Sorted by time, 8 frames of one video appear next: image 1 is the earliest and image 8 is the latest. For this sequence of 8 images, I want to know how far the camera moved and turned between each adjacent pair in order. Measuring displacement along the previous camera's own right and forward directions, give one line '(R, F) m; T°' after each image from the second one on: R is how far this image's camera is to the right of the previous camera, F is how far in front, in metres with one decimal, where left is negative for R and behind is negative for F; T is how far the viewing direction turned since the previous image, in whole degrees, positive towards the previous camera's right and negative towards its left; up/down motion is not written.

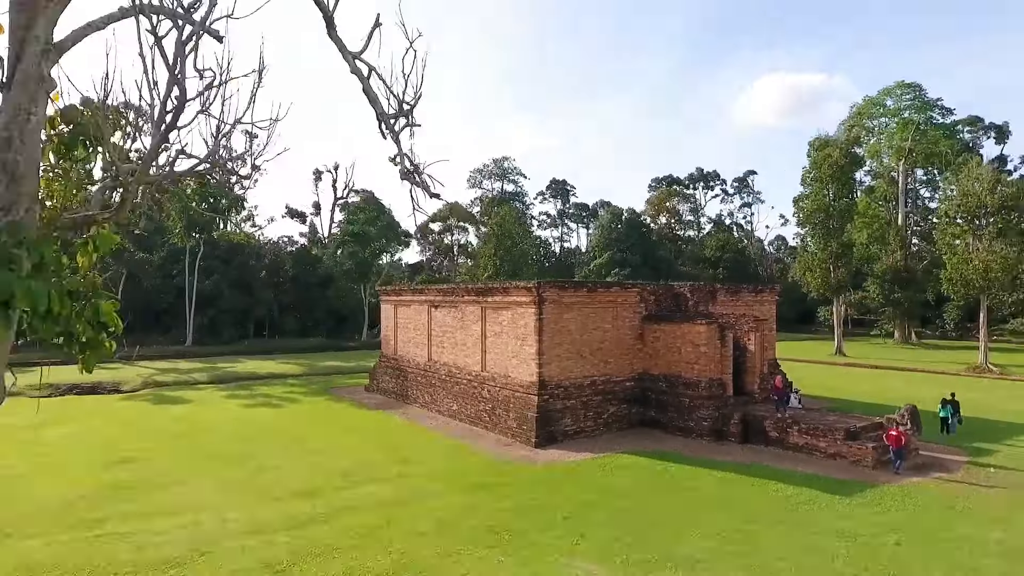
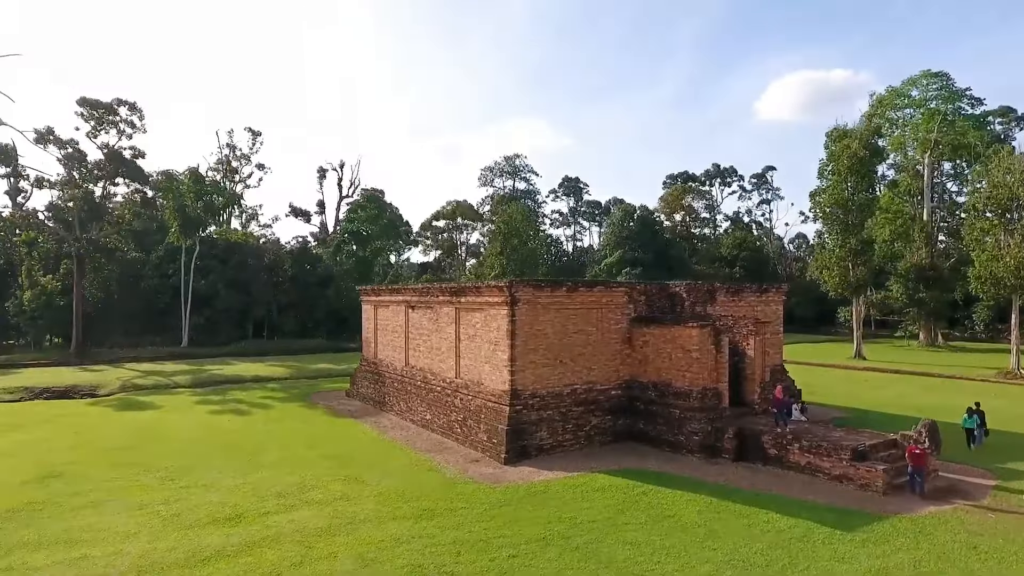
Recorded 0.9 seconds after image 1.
(+0.9, +1.2) m; -2°
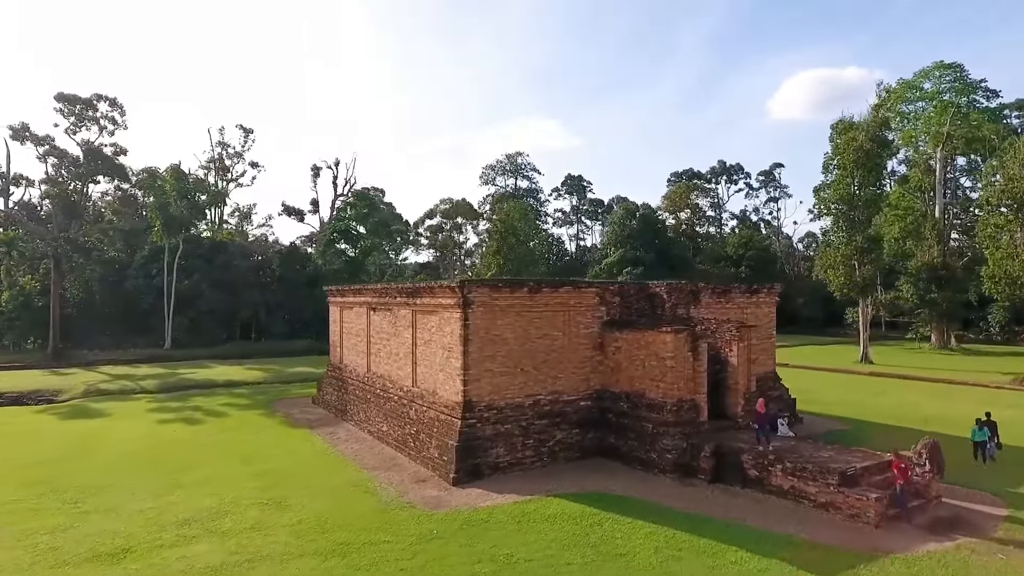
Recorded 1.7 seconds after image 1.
(+0.9, +1.1) m; -1°
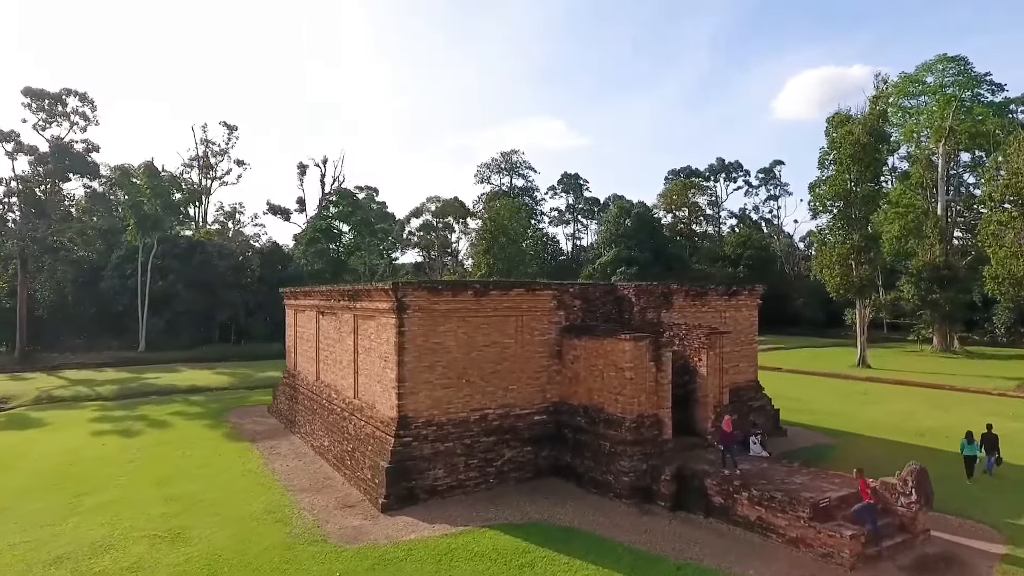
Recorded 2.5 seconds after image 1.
(+0.9, +1.0) m; 0°
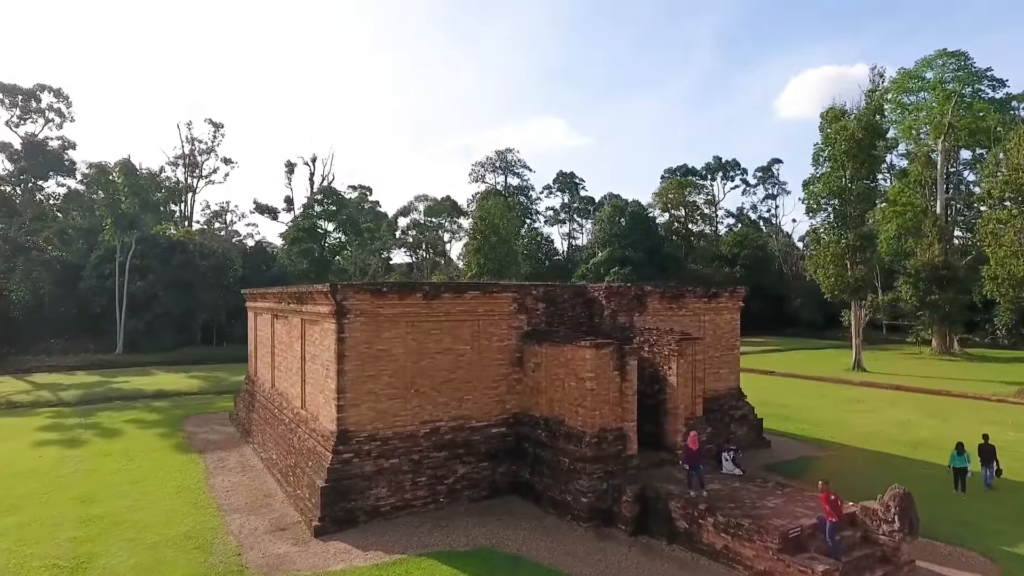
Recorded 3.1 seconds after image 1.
(+0.7, +0.8) m; 0°
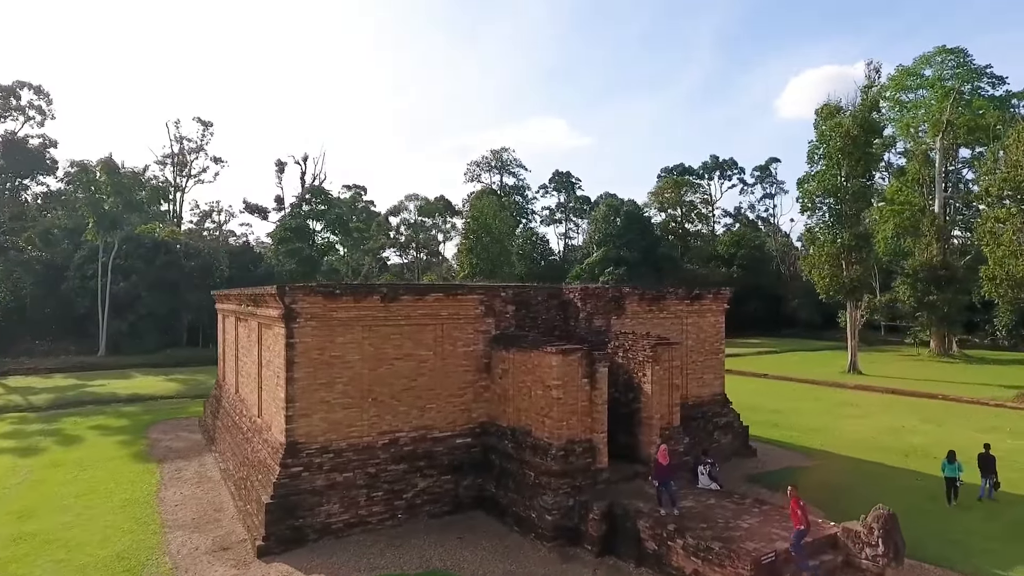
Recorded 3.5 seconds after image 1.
(+0.5, +0.5) m; 0°
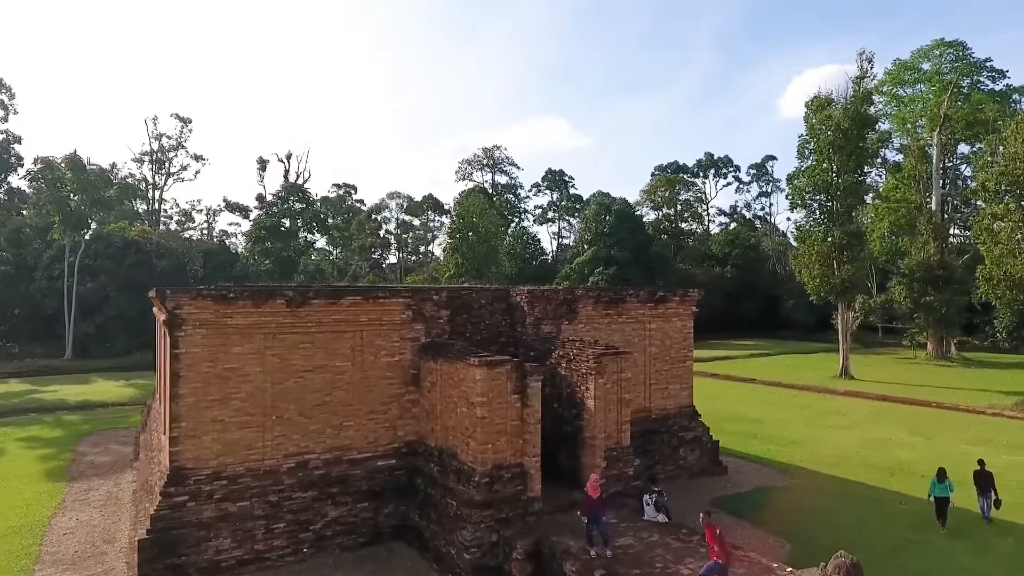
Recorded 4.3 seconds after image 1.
(+0.9, +1.0) m; 0°
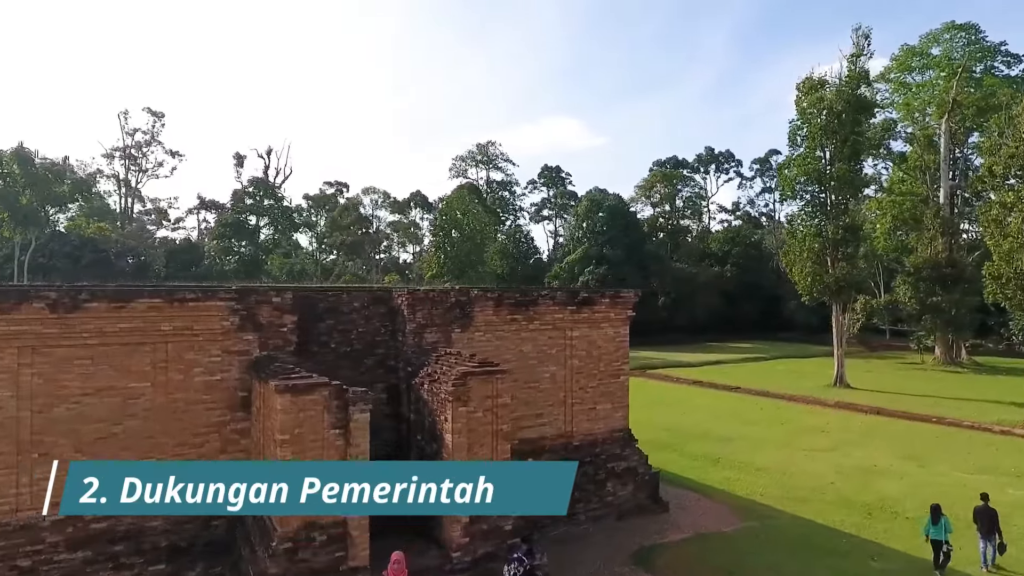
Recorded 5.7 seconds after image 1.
(+1.6, +1.8) m; -1°
